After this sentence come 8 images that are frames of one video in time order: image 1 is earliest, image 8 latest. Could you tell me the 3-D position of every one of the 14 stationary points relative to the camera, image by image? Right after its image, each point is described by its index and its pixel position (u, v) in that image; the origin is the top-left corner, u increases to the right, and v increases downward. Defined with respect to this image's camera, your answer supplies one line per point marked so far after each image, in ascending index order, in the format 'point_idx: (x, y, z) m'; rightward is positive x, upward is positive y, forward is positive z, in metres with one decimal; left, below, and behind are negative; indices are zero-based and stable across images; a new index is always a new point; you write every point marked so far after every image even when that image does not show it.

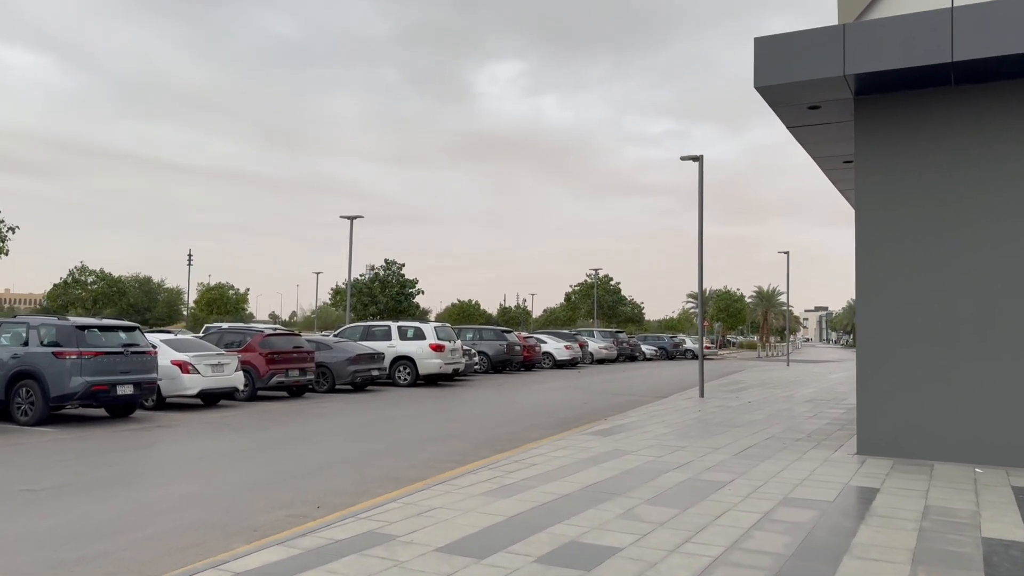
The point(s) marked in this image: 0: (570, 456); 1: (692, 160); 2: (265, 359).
0: (+0.7, -2.0, +9.1) m
1: (+4.3, +3.1, +18.4) m
2: (-5.5, -1.6, +16.9) m
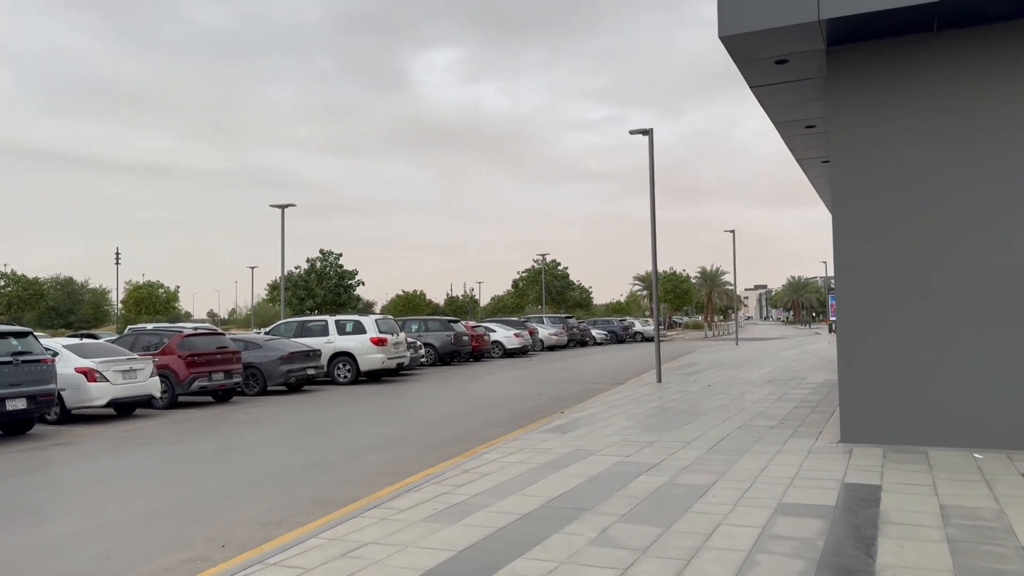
0: (+0.2, -1.8, +8.0) m
1: (+2.9, +3.5, +17.5) m
2: (-6.6, -1.5, +15.3) m
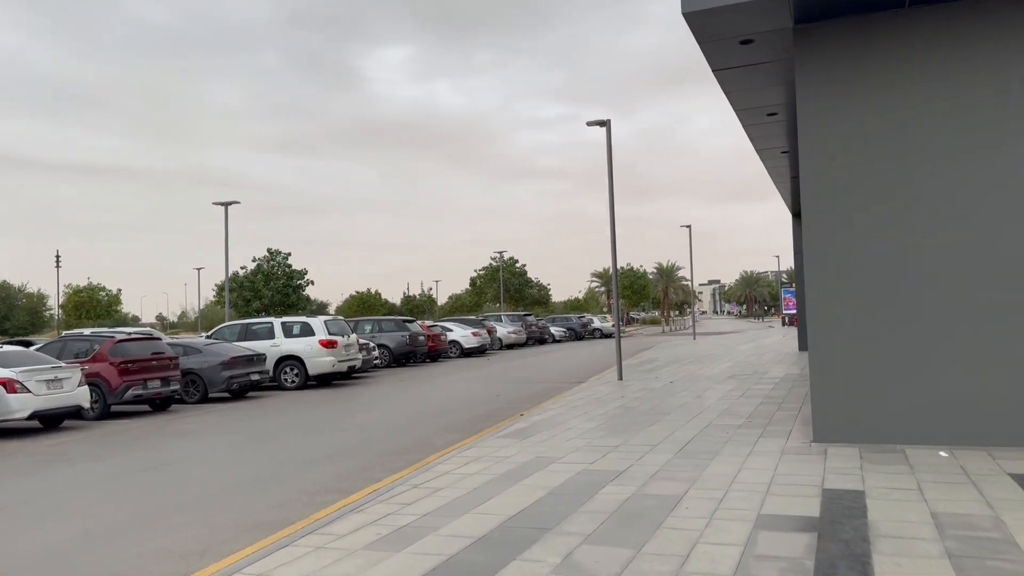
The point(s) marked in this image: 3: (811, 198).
0: (-0.3, -1.8, +7.4) m
1: (+1.9, +3.6, +17.0) m
2: (-7.4, -1.5, +14.3) m
3: (+3.2, +0.9, +8.1) m
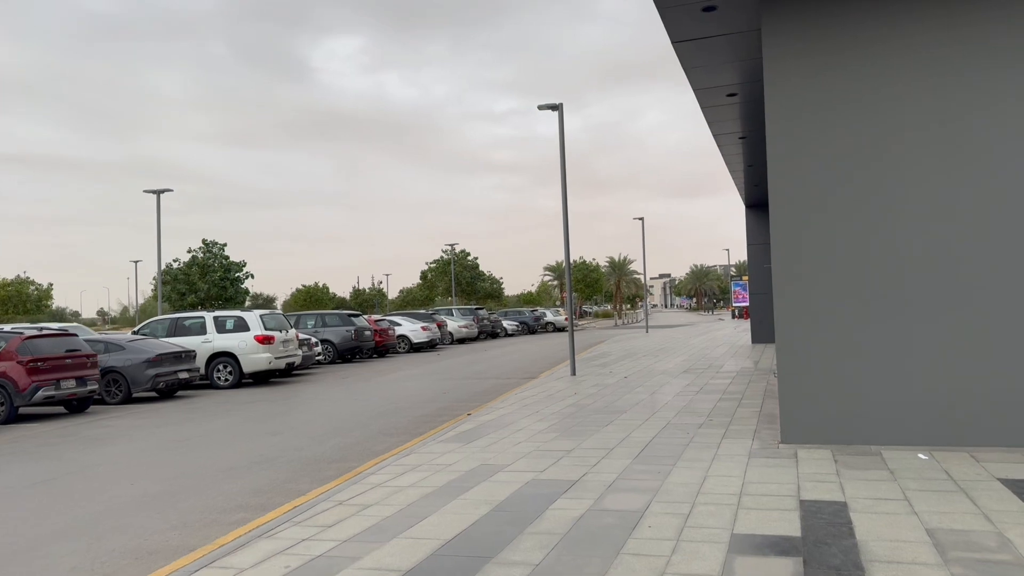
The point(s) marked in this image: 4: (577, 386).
0: (-0.8, -1.7, +6.6) m
1: (+0.8, +3.8, +16.2) m
2: (-8.3, -1.4, +13.1) m
3: (+2.6, +1.0, +7.5) m
4: (+1.2, -1.8, +14.0) m
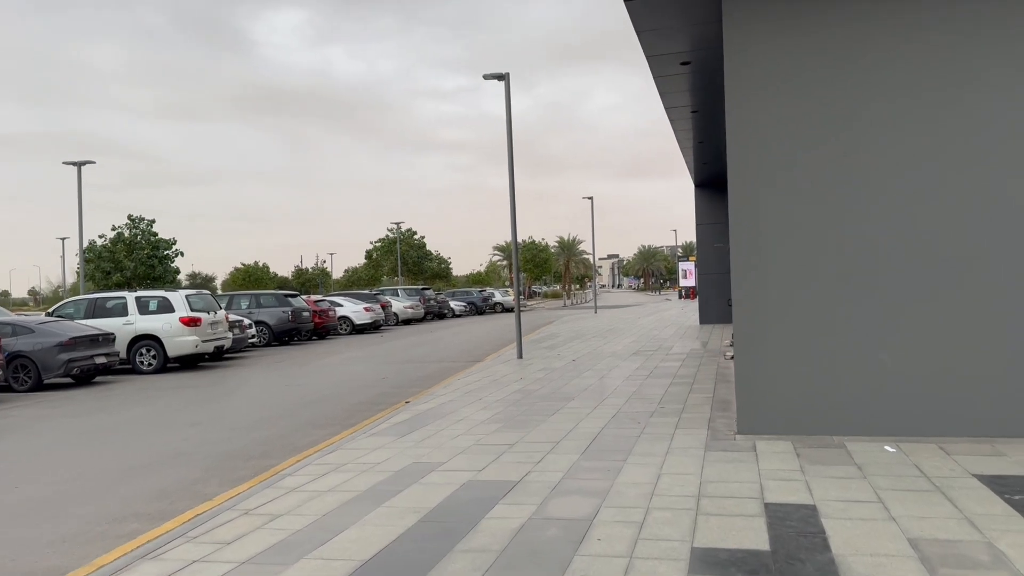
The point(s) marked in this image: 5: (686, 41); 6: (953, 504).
0: (-1.3, -1.5, +5.8) m
1: (-0.3, +4.2, +15.4) m
2: (-9.2, -1.1, +11.8) m
3: (+2.1, +1.2, +6.9) m
4: (+0.2, -1.4, +13.4) m
5: (+2.3, +3.3, +10.2) m
6: (+2.6, -1.3, +4.6) m
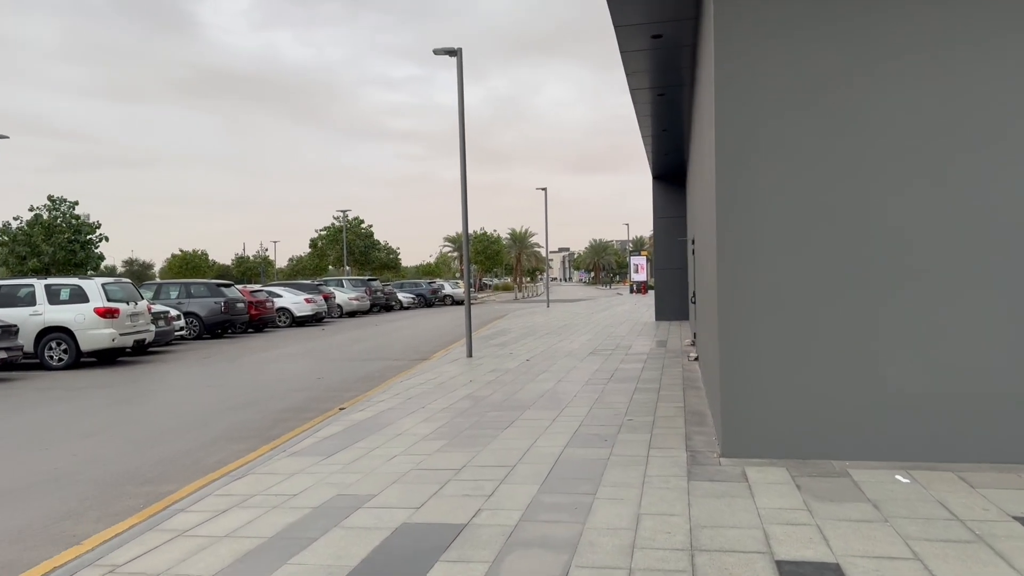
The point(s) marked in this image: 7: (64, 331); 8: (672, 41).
0: (-1.6, -1.5, +4.6) m
1: (-1.2, +4.4, +14.2) m
2: (-9.9, -0.8, +10.1) m
3: (+1.7, +1.2, +5.9) m
4: (-0.6, -1.3, +12.3) m
5: (+1.8, +3.3, +9.2) m
6: (+2.4, -1.3, +3.7) m
7: (-9.0, -0.9, +15.3) m
8: (+2.2, +3.4, +10.5) m
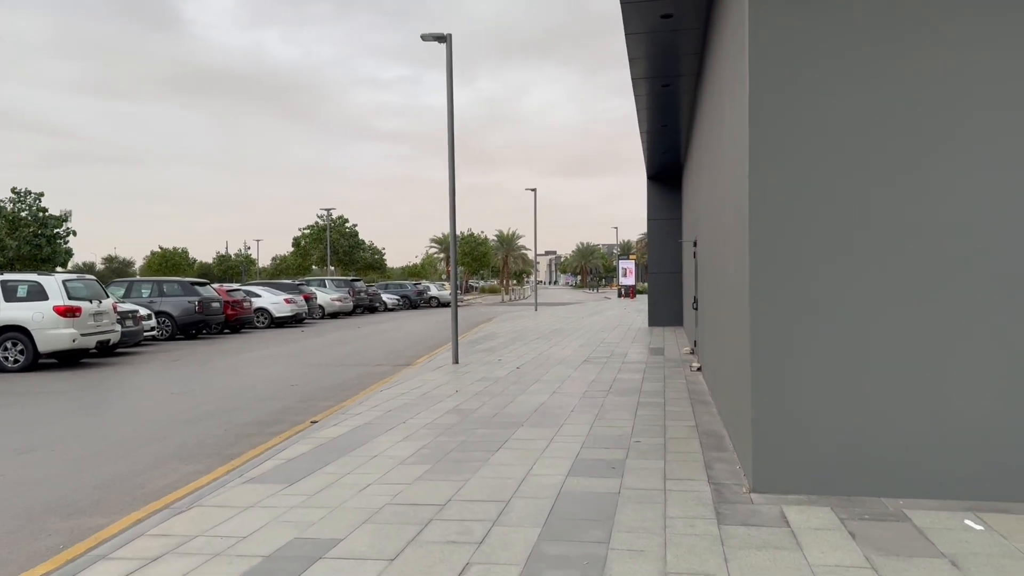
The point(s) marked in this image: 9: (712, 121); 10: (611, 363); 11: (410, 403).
0: (-1.6, -1.5, +3.7) m
1: (-1.3, +4.3, +13.3) m
2: (-10.0, -0.7, +9.0) m
3: (+1.7, +1.2, +5.1) m
4: (-0.8, -1.4, +11.4) m
5: (+1.7, +3.3, +8.3) m
6: (+2.4, -1.4, +2.8) m
7: (-9.2, -0.8, +14.3) m
8: (+2.1, +3.3, +9.7) m
9: (+2.7, +2.2, +10.2) m
10: (+1.7, -1.3, +13.3) m
11: (-1.2, -1.4, +9.2) m
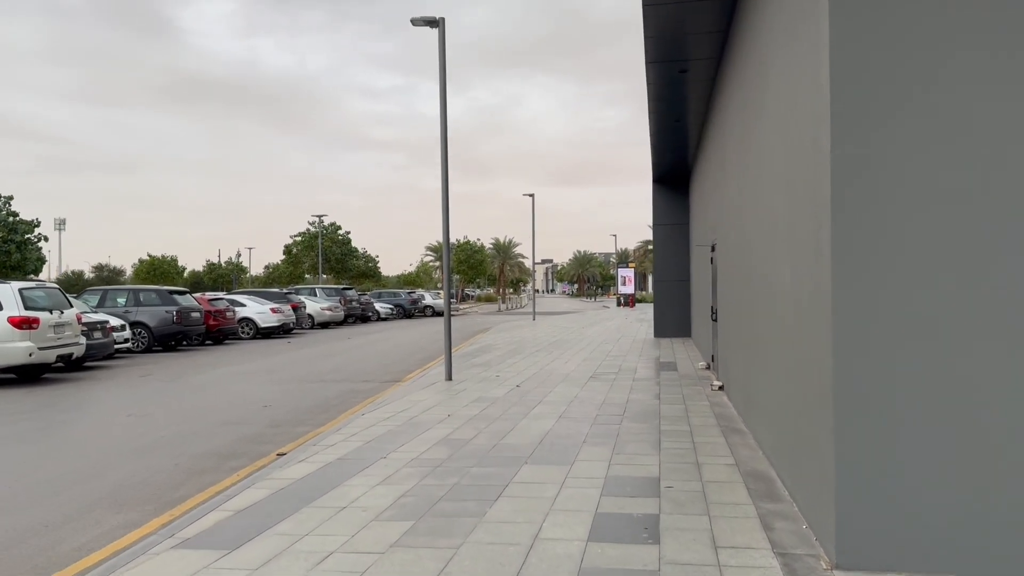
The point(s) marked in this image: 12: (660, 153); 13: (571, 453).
0: (-1.6, -1.5, +2.5) m
1: (-1.3, +4.2, +12.2) m
2: (-10.0, -0.8, +7.7) m
3: (+1.7, +1.2, +3.9) m
4: (-0.8, -1.5, +10.1) m
5: (+1.7, +3.2, +7.1) m
6: (+2.4, -1.4, +1.6) m
7: (-9.2, -1.0, +13.0) m
8: (+2.1, +3.2, +8.5) m
9: (+2.7, +2.1, +9.0) m
10: (+1.7, -1.5, +12.1) m
11: (-1.2, -1.5, +8.0) m
12: (+3.7, +3.3, +18.8) m
13: (+0.5, -1.4, +6.6) m
